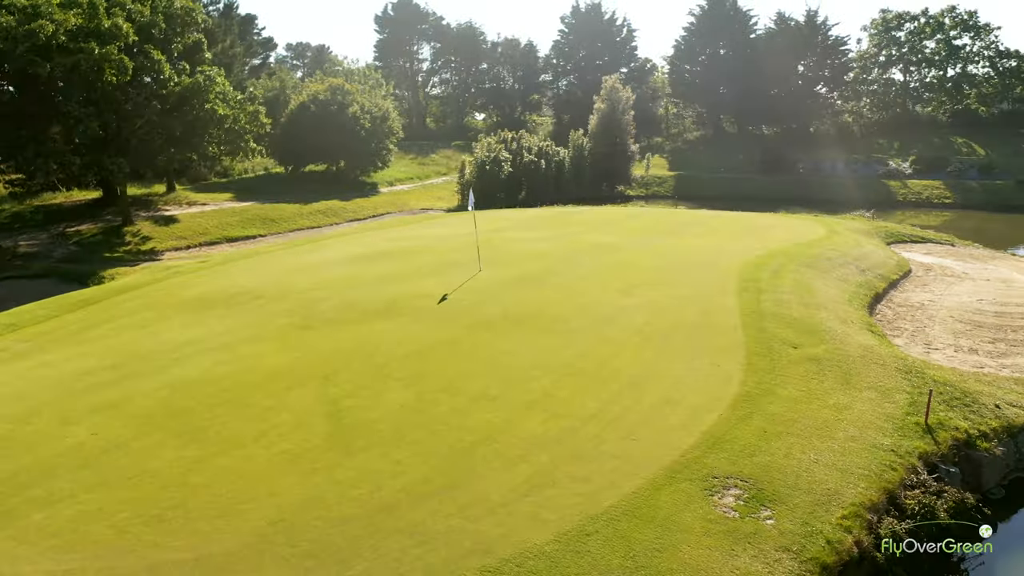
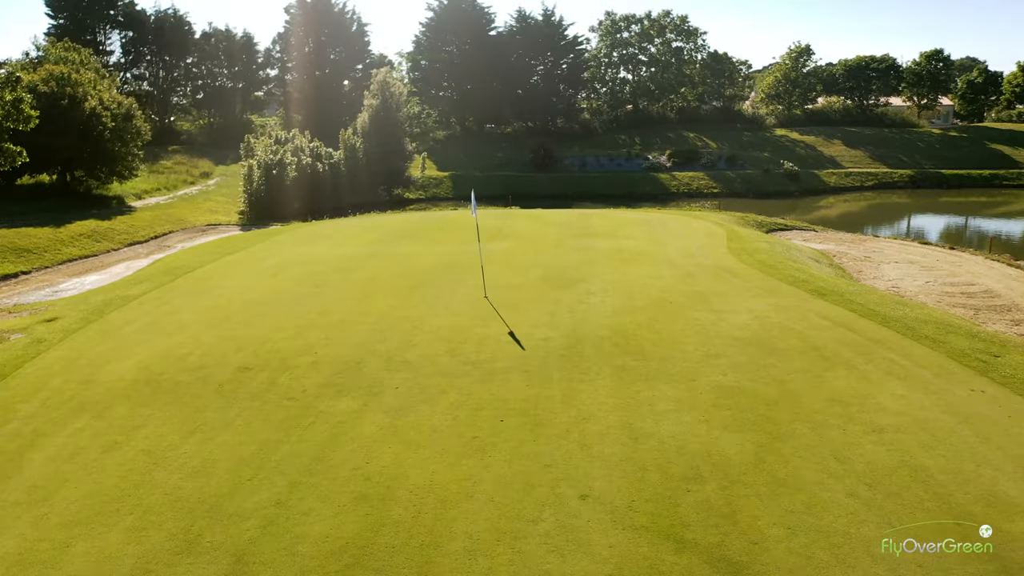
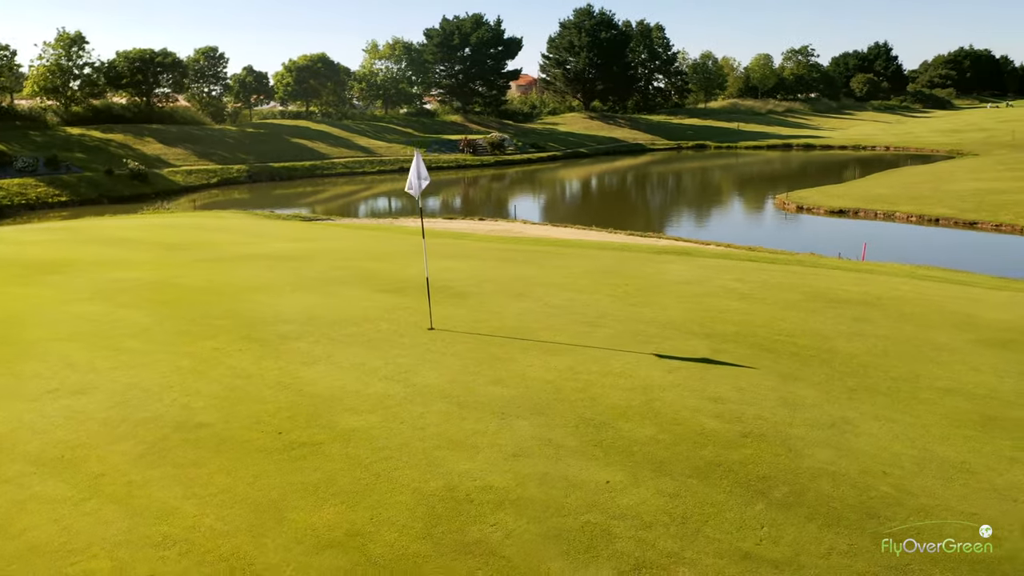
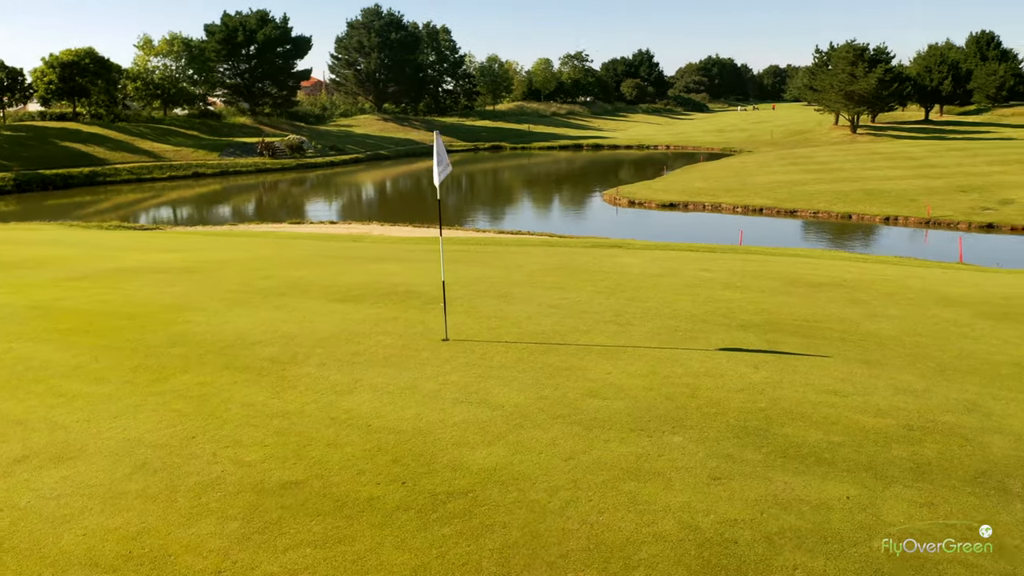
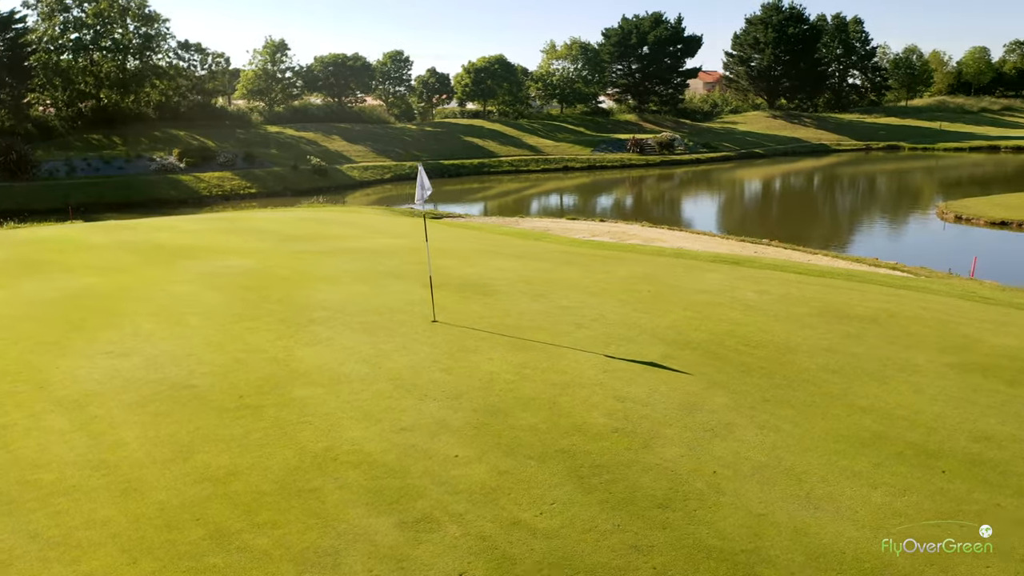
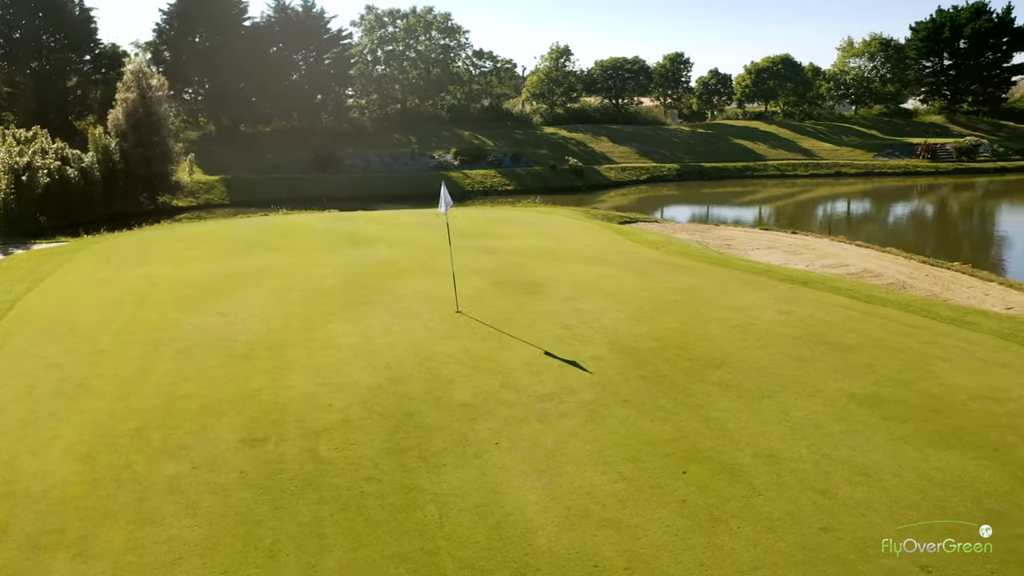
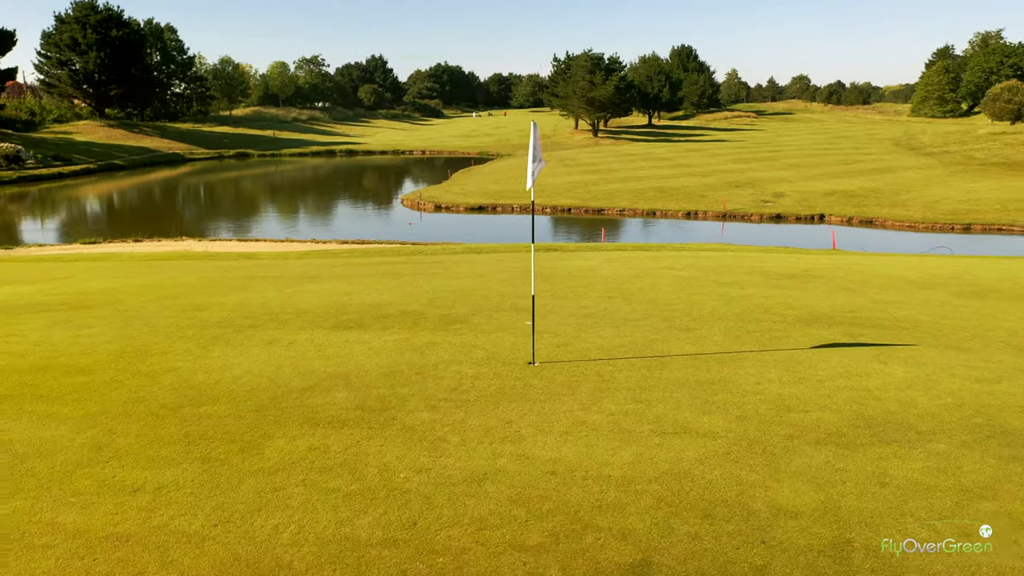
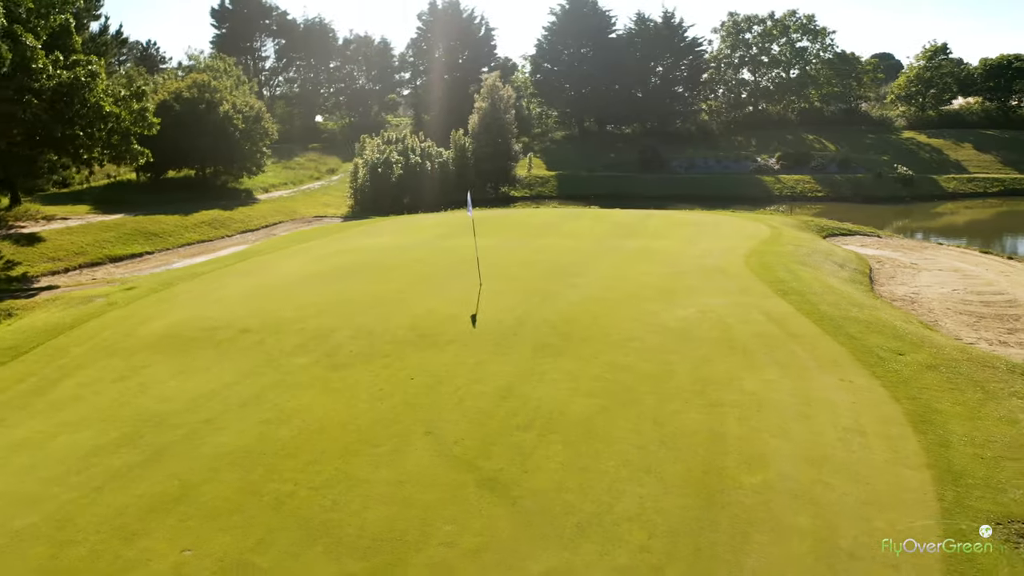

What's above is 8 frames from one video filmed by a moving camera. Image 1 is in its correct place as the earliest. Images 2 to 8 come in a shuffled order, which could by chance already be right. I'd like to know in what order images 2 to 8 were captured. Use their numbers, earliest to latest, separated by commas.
8, 2, 6, 5, 3, 4, 7
